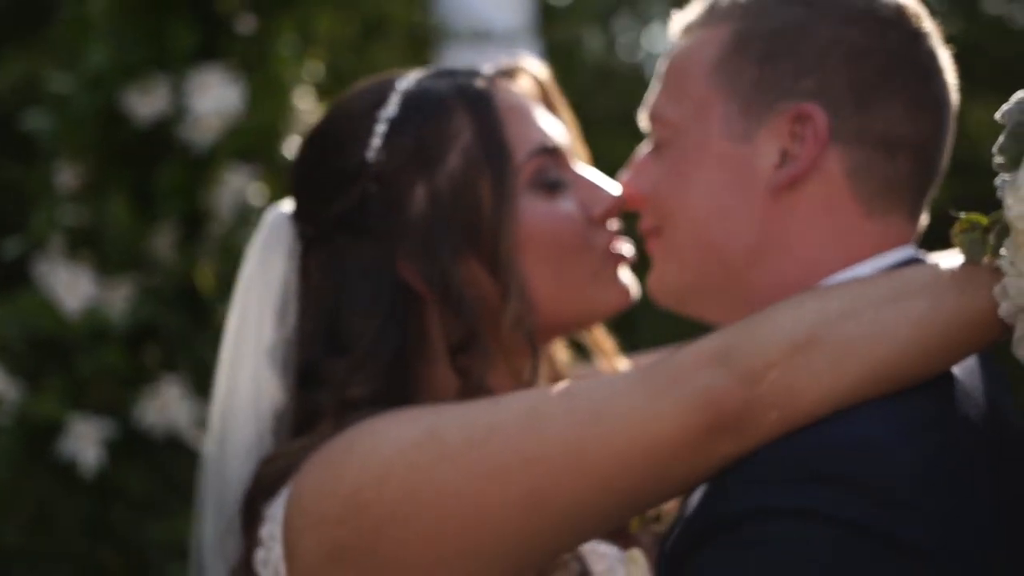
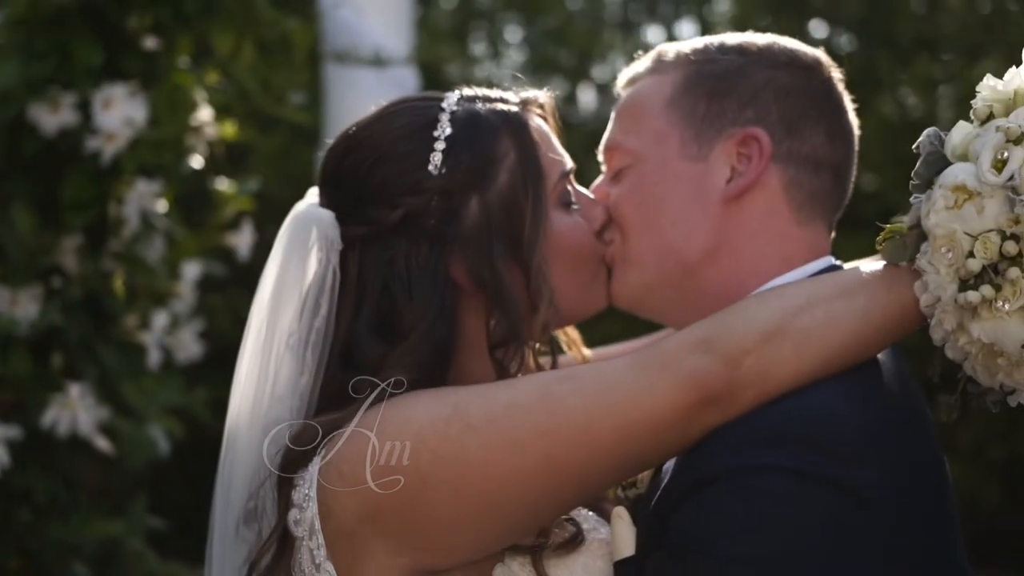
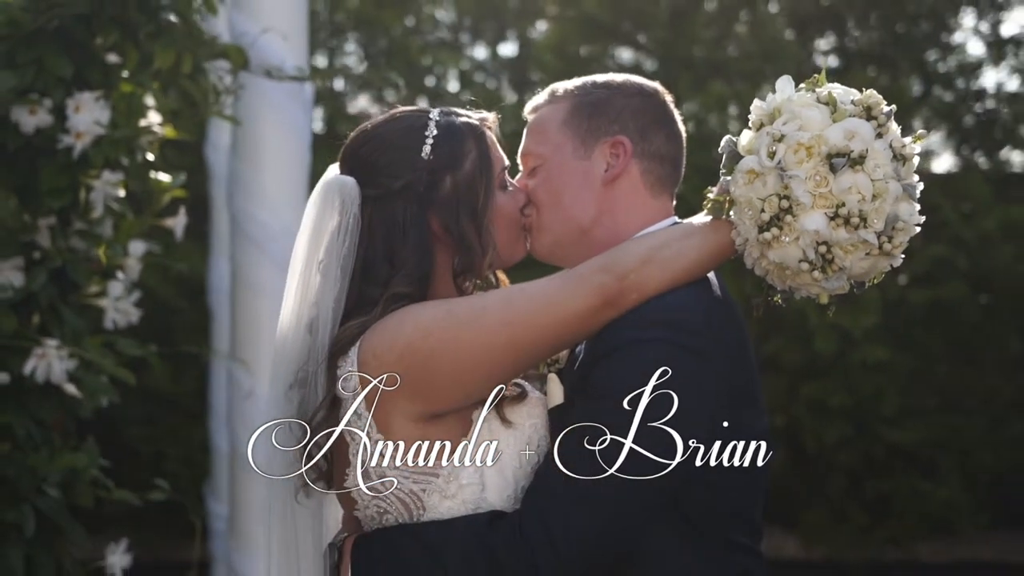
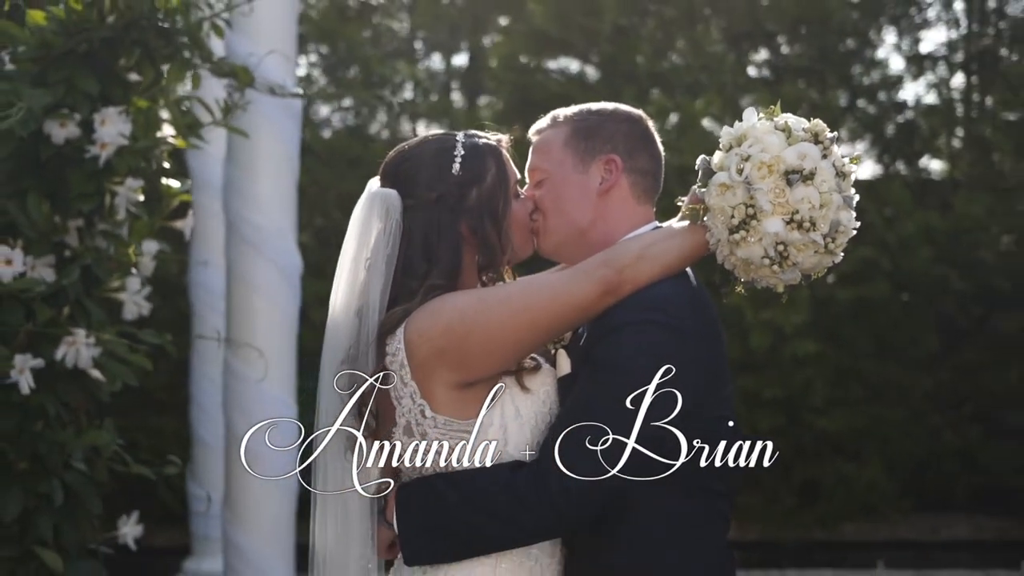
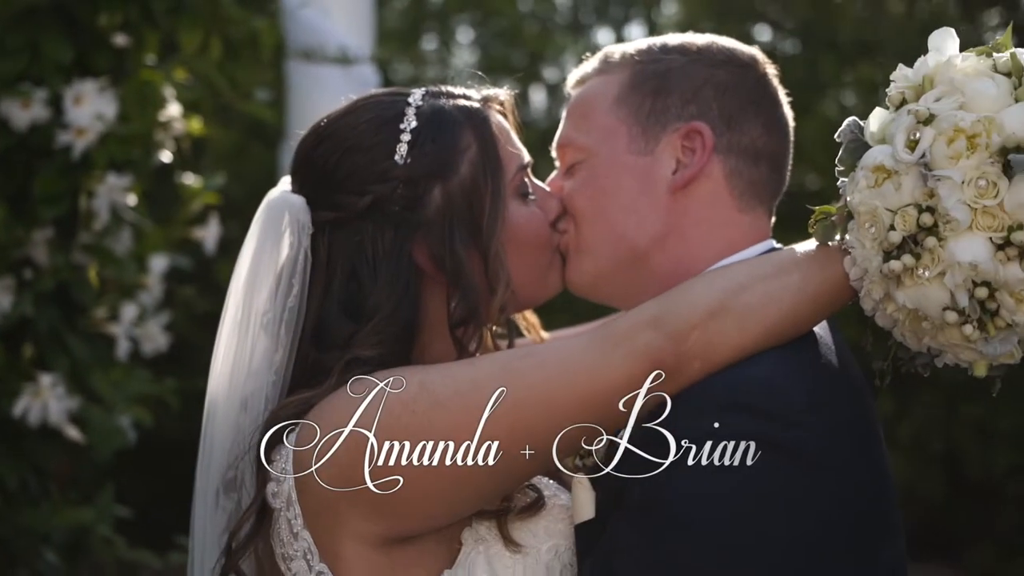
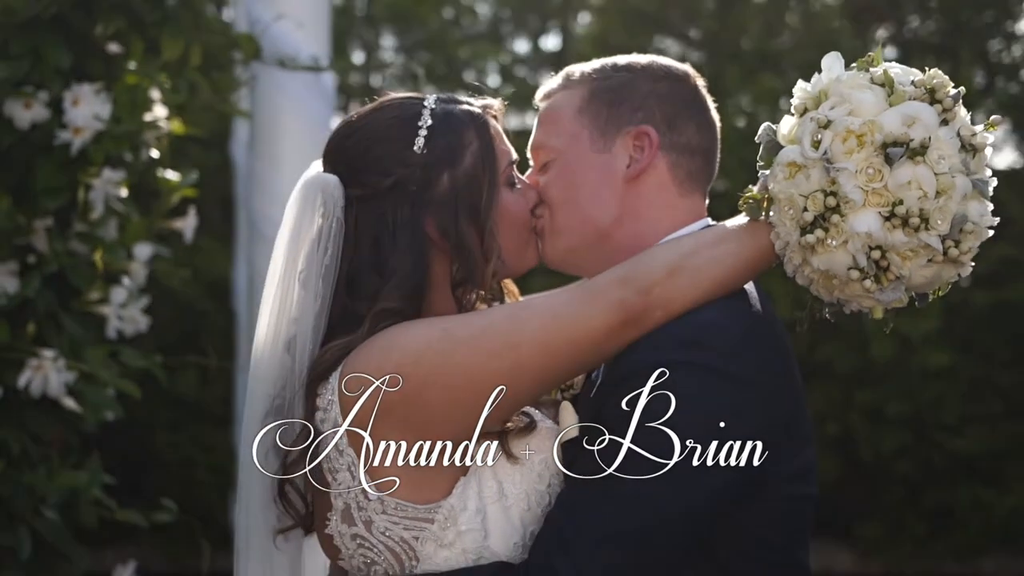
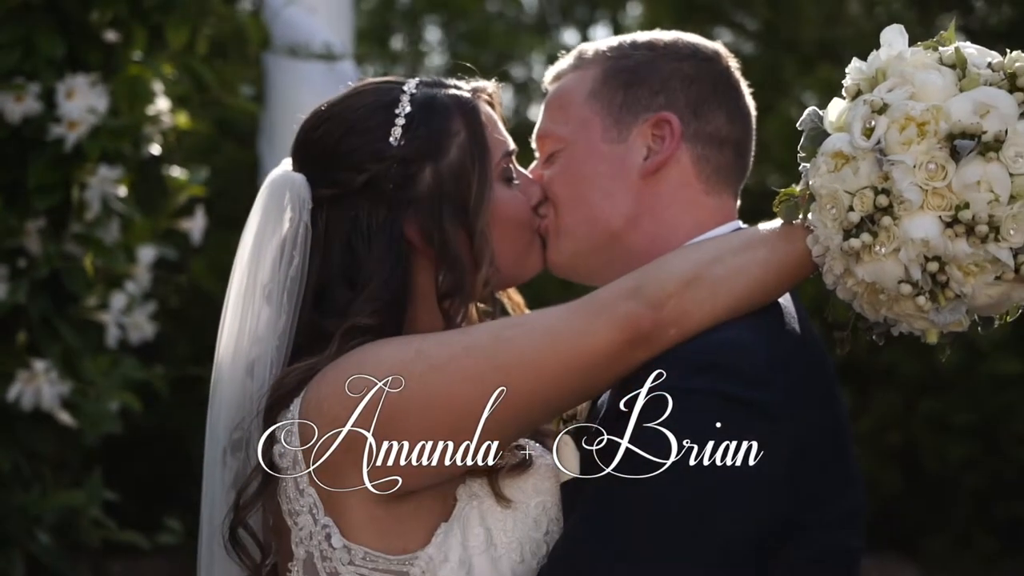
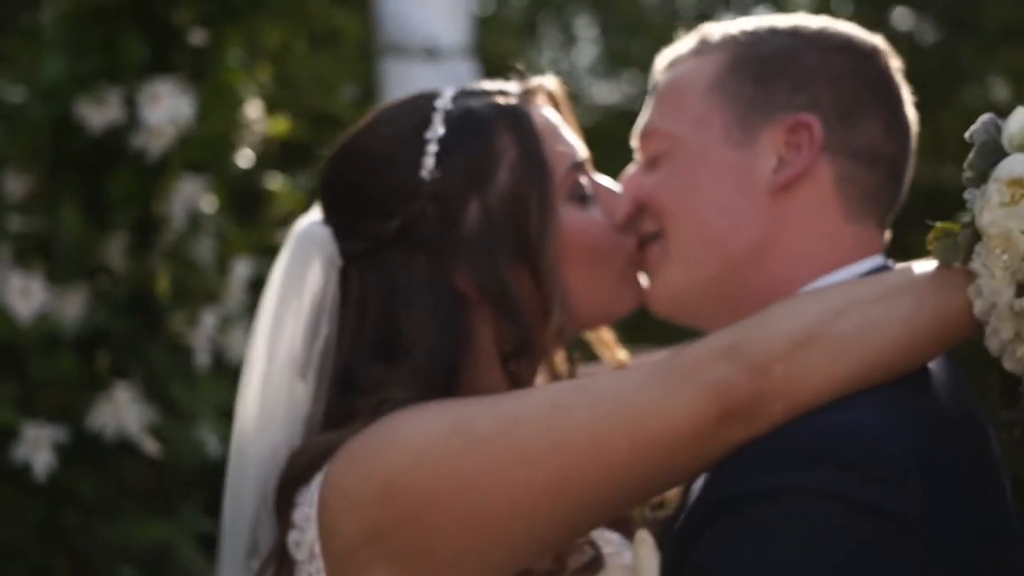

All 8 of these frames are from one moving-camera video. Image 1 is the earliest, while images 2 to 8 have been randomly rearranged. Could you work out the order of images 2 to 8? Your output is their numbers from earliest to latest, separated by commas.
8, 2, 5, 7, 6, 3, 4
